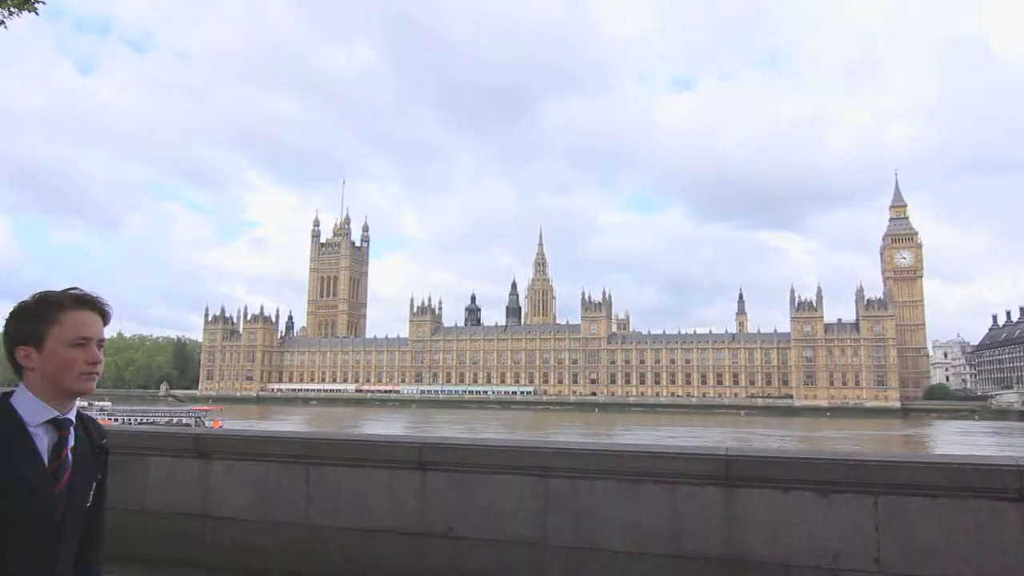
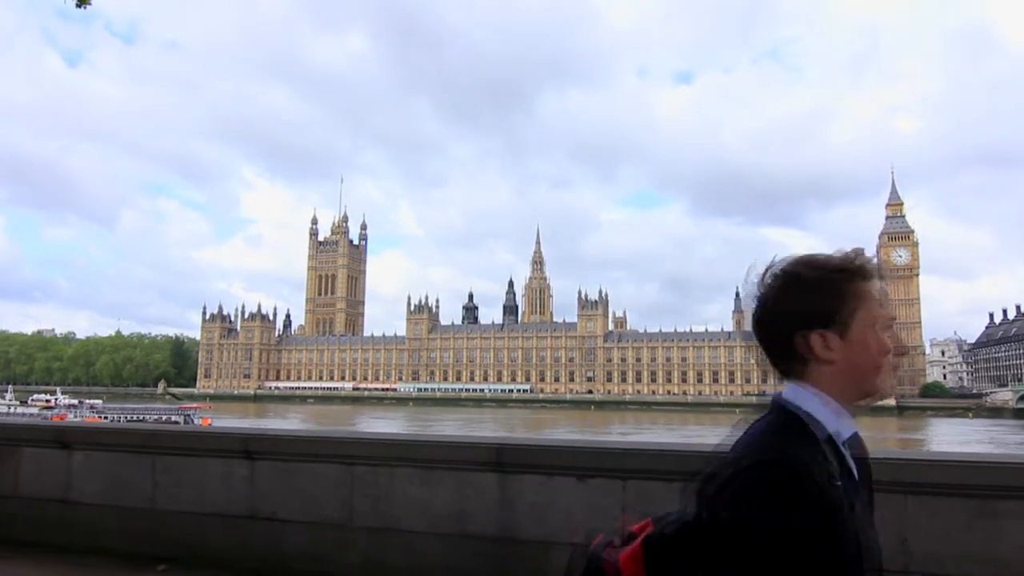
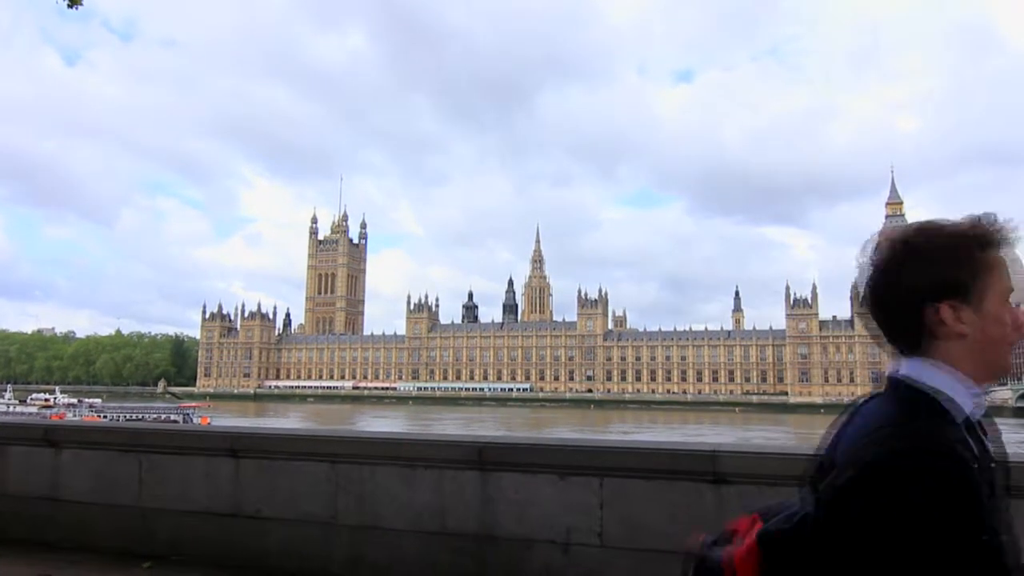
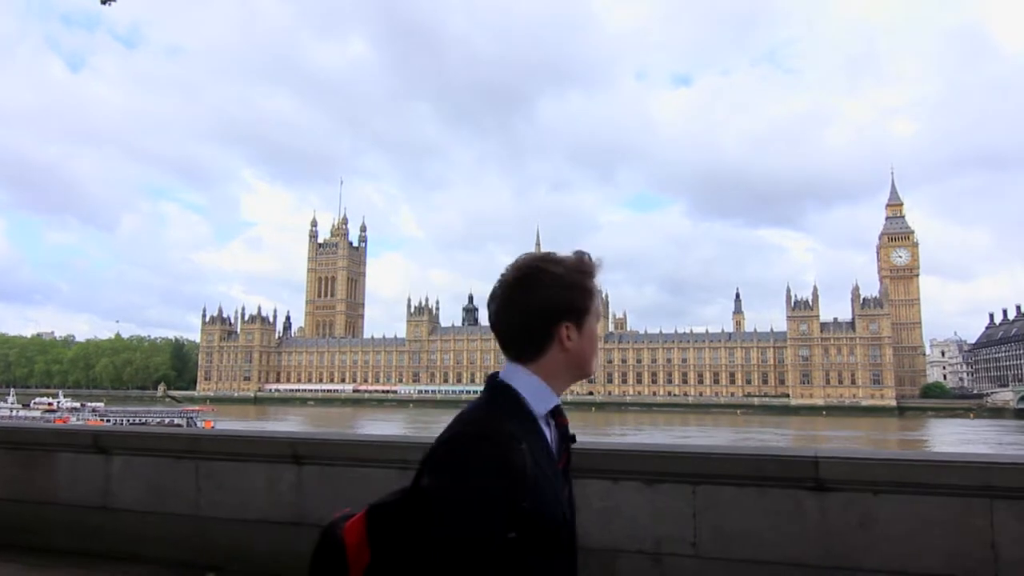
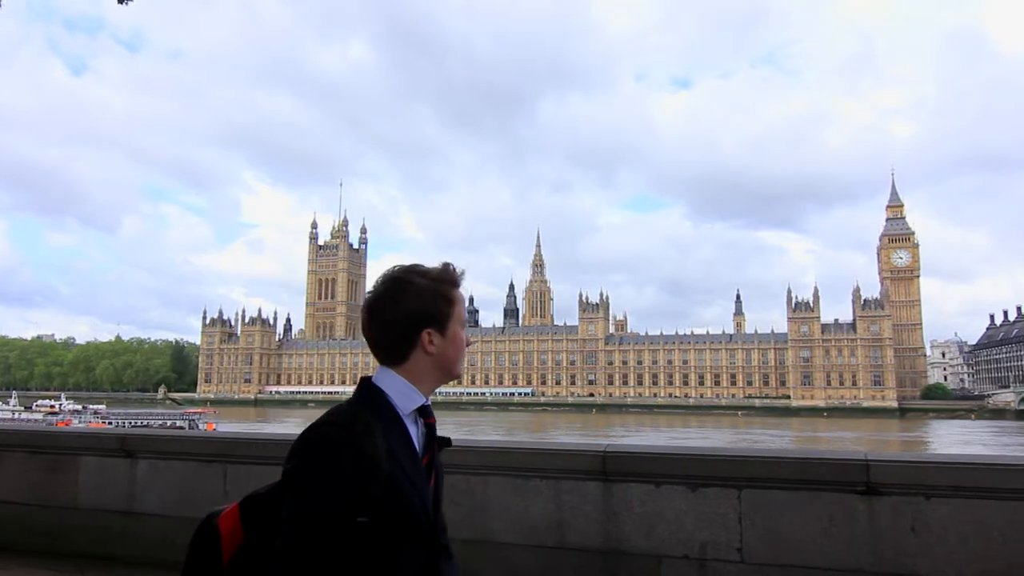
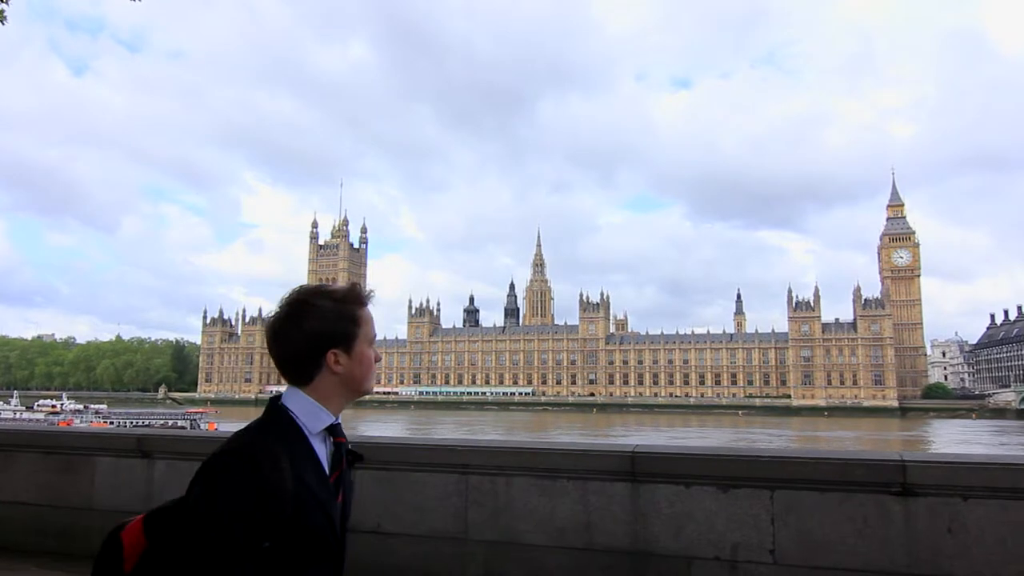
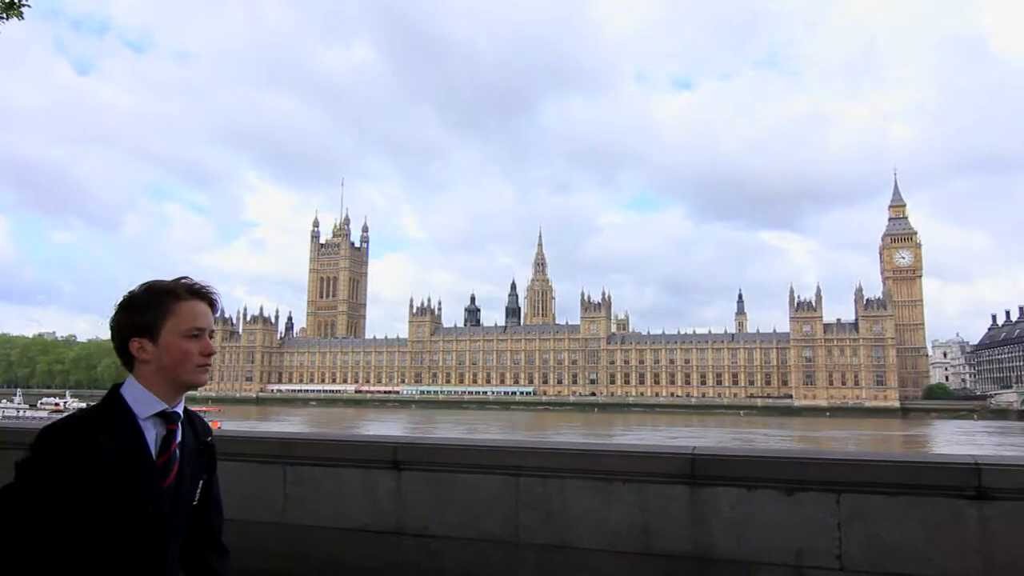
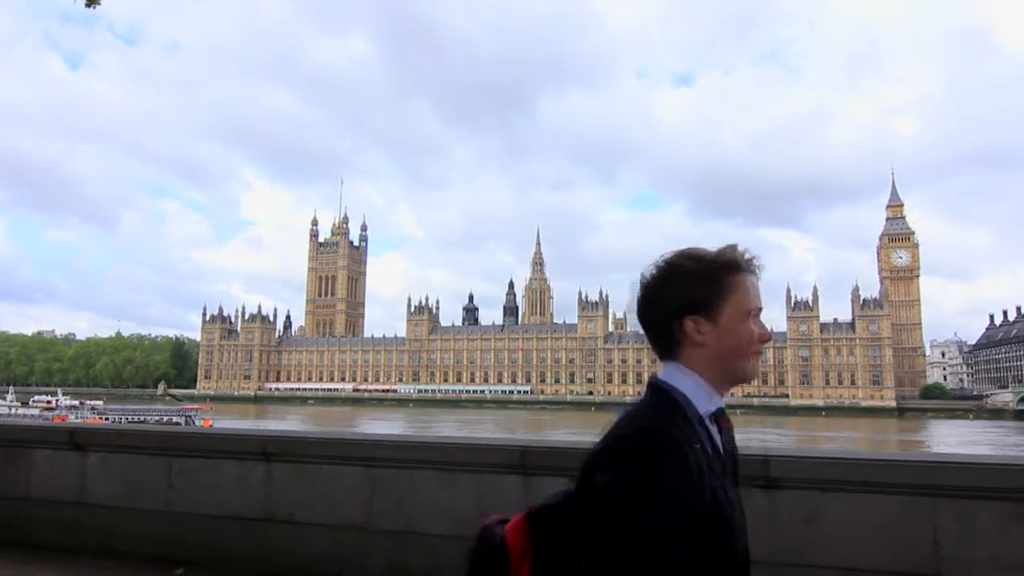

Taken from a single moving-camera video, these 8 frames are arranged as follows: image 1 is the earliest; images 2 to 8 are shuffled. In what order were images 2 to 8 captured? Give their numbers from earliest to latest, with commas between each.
7, 6, 5, 4, 8, 2, 3
